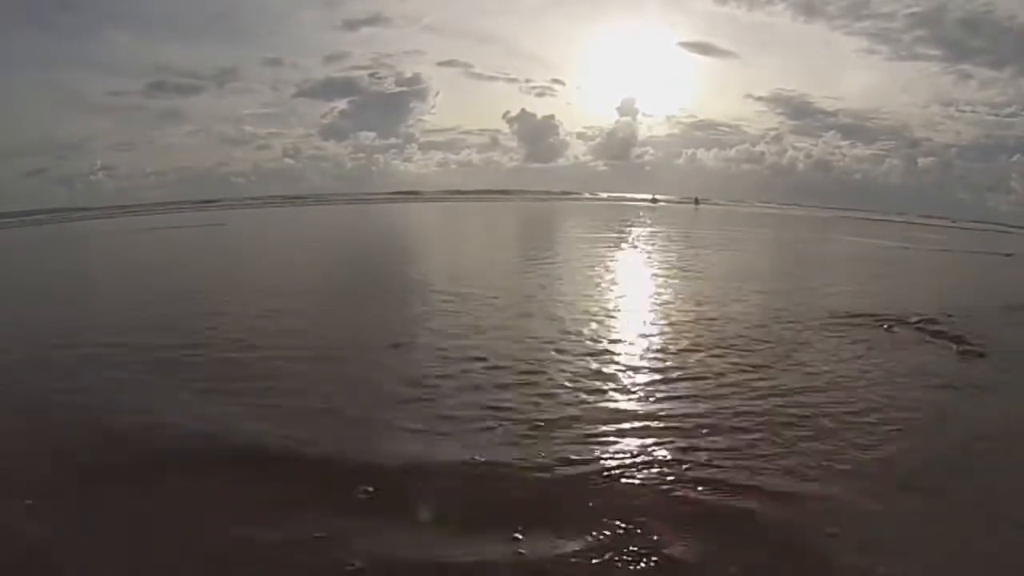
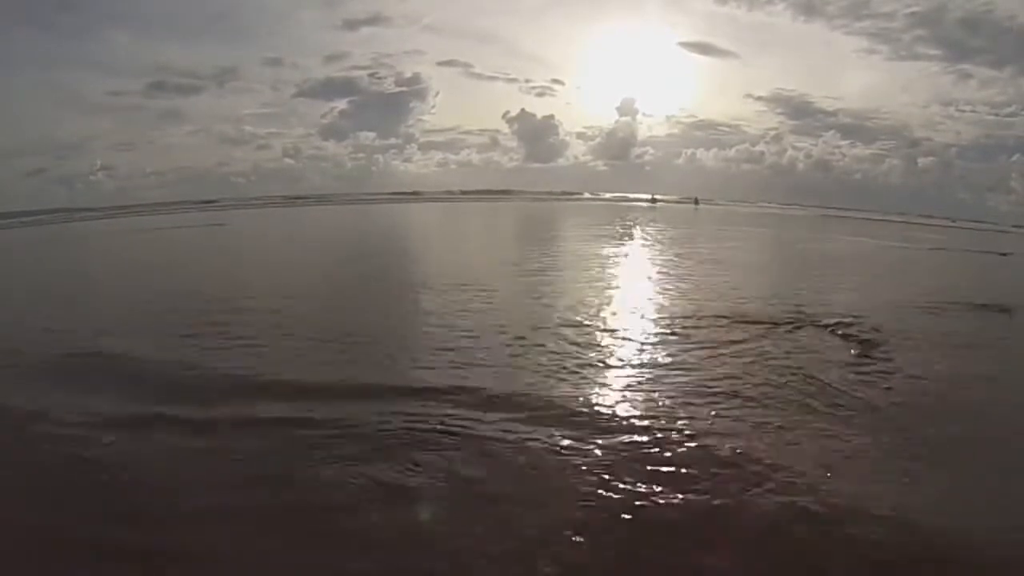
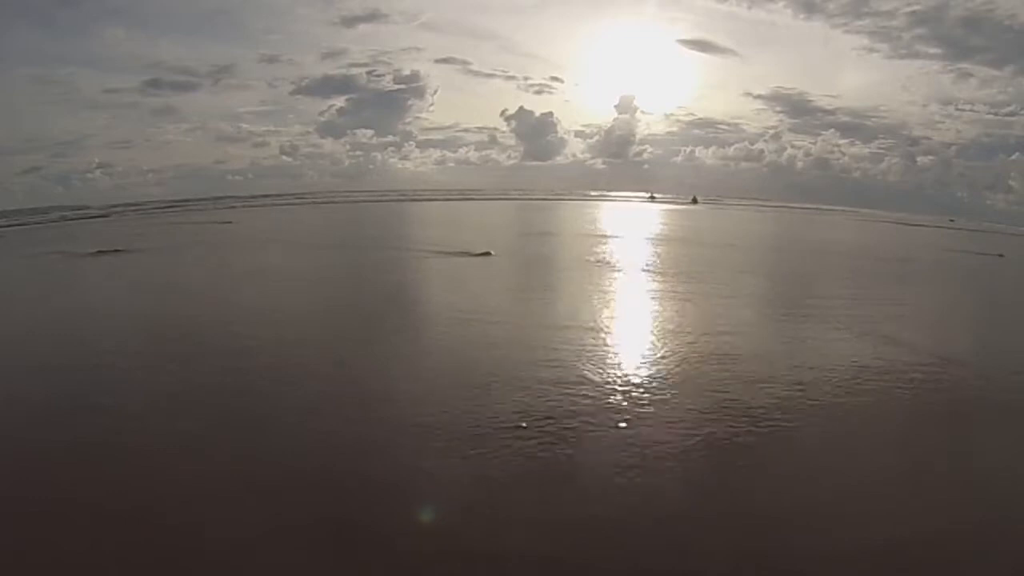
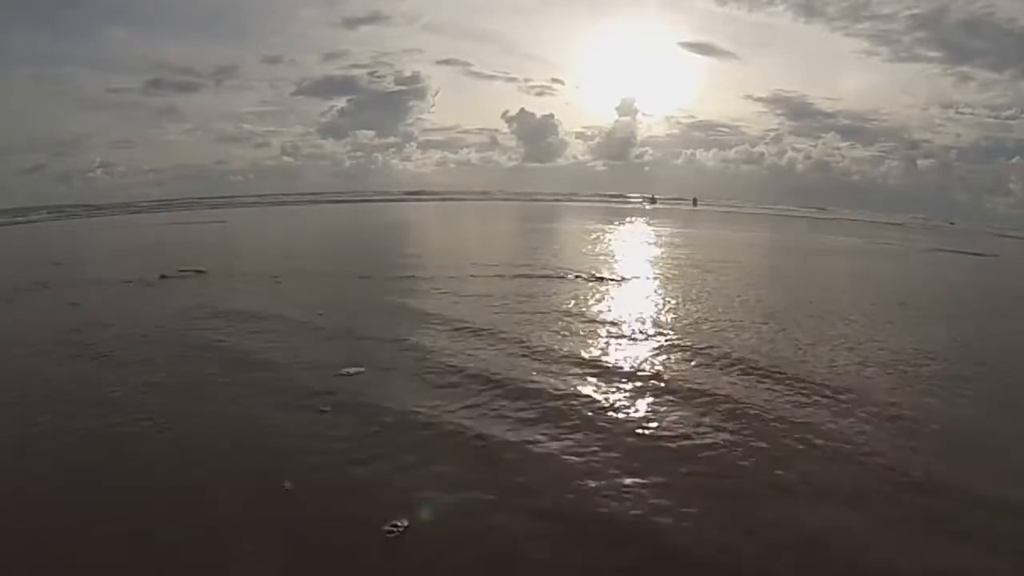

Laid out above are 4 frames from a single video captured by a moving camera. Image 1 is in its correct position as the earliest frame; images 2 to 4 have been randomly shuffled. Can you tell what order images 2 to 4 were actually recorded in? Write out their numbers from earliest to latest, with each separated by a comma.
2, 4, 3
